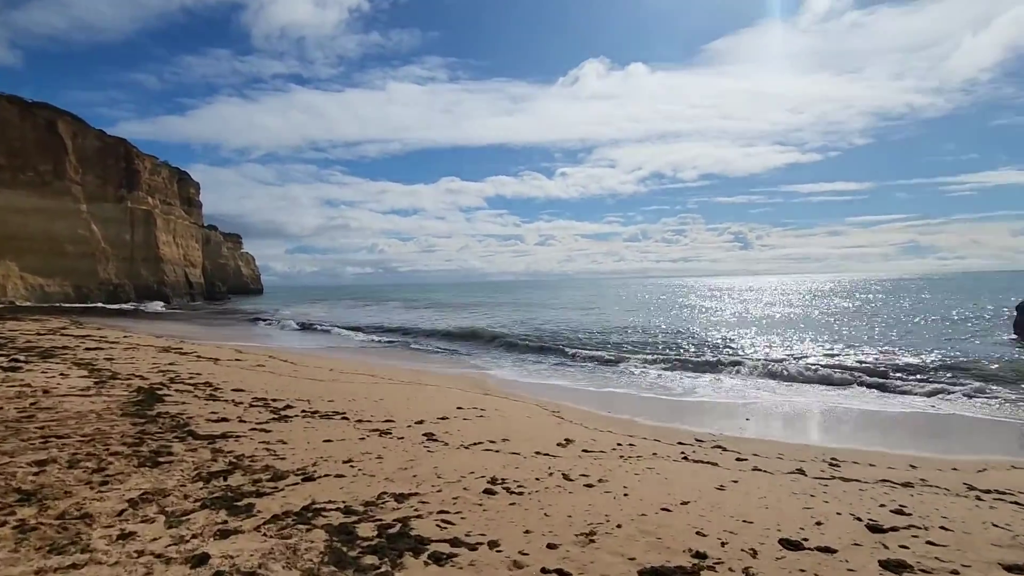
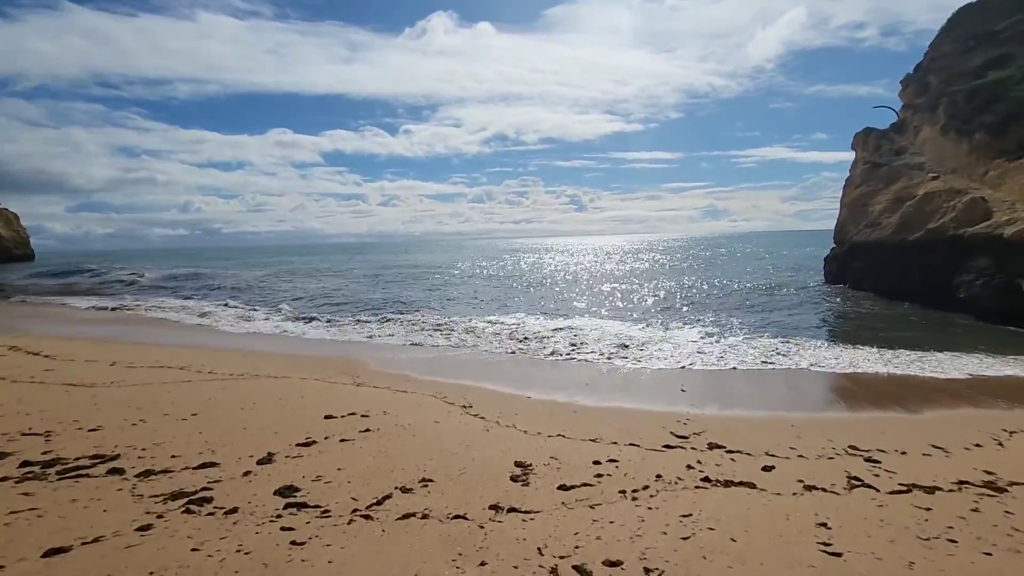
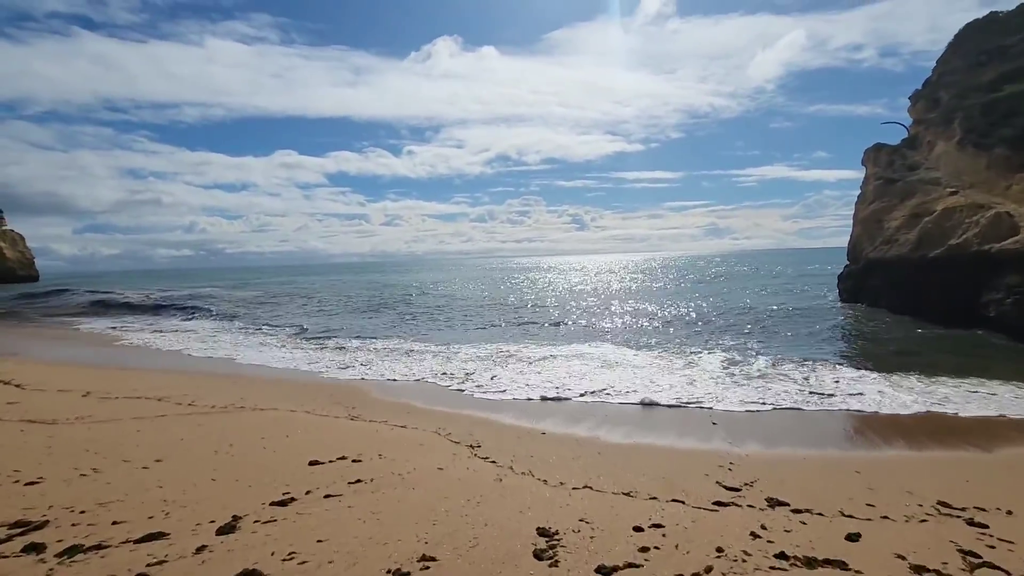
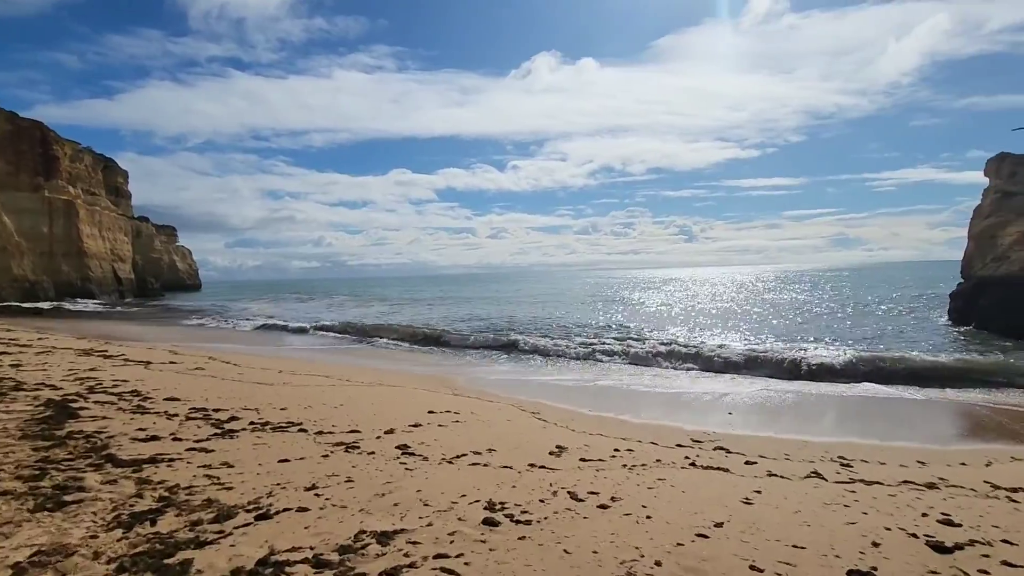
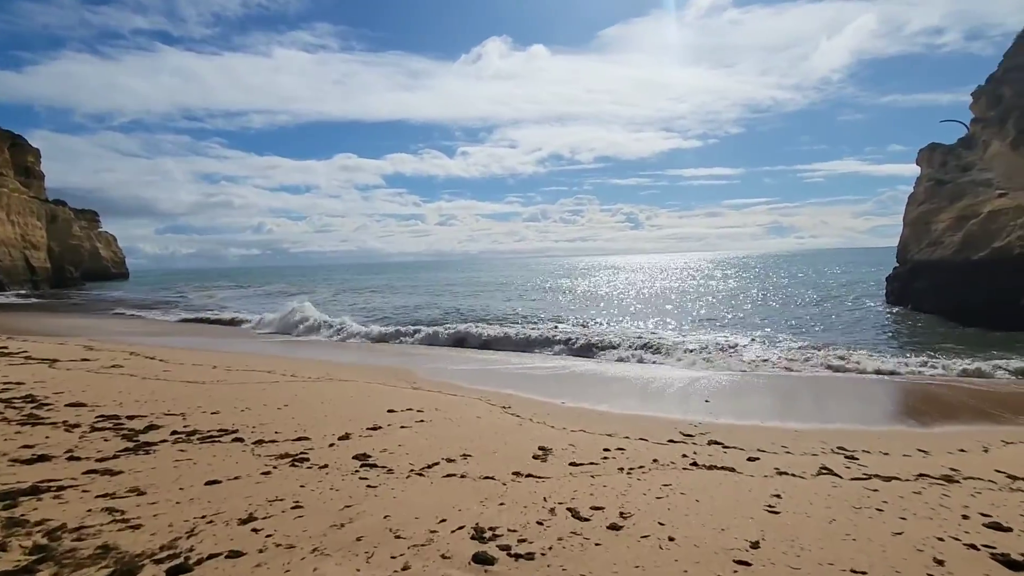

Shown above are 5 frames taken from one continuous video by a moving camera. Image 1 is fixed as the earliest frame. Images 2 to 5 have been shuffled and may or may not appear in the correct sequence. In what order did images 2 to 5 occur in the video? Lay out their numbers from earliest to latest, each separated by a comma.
4, 5, 2, 3
